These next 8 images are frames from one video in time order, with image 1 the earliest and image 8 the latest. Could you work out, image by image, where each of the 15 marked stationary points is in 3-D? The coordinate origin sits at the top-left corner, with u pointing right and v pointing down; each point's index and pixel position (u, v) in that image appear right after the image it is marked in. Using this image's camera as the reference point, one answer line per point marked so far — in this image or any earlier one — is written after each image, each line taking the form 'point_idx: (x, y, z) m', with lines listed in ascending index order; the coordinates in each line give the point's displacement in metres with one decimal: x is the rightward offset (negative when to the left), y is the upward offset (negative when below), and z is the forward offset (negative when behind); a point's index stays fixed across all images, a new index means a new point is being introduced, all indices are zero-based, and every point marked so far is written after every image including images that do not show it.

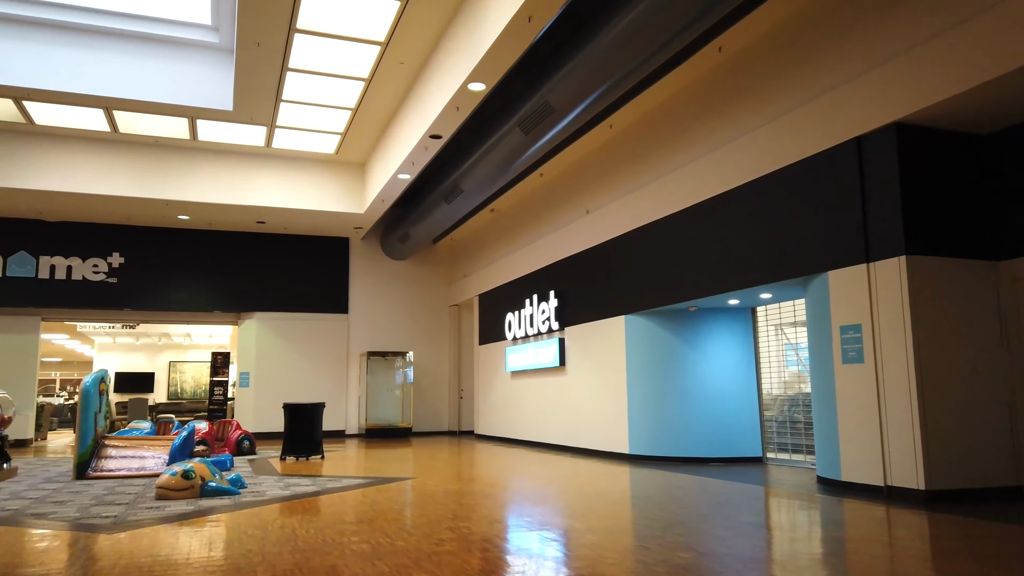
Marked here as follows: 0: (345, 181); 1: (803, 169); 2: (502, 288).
0: (-3.0, +1.9, +13.0) m
1: (+2.4, +1.0, +6.1) m
2: (-0.2, 0.0, +12.7) m
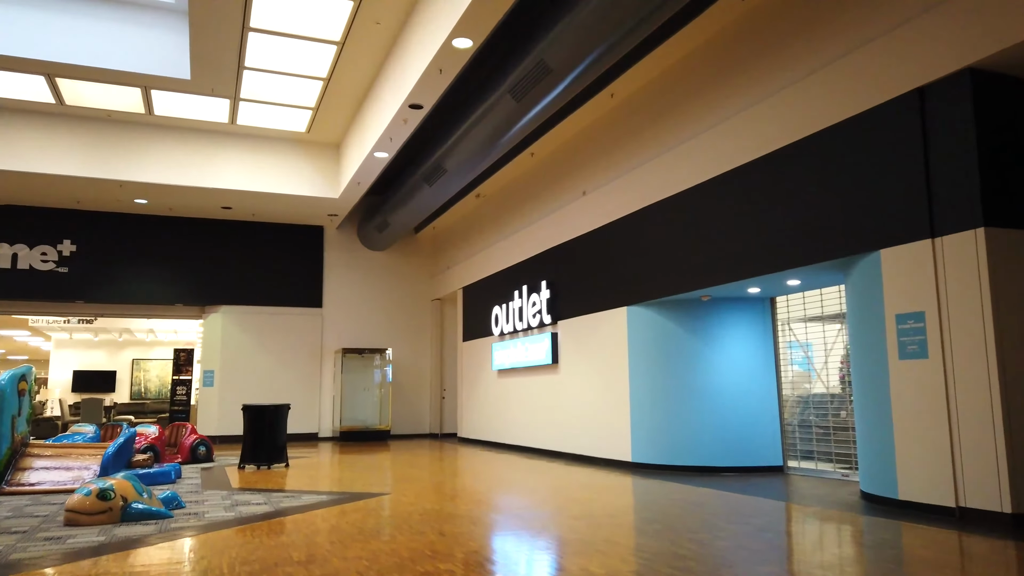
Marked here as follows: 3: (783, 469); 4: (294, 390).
0: (-3.2, +2.1, +12.0) m
1: (+2.4, +1.1, +5.2) m
2: (-0.4, +0.1, +11.8) m
3: (+2.7, -1.8, +7.1) m
4: (-4.1, -1.9, +13.6) m
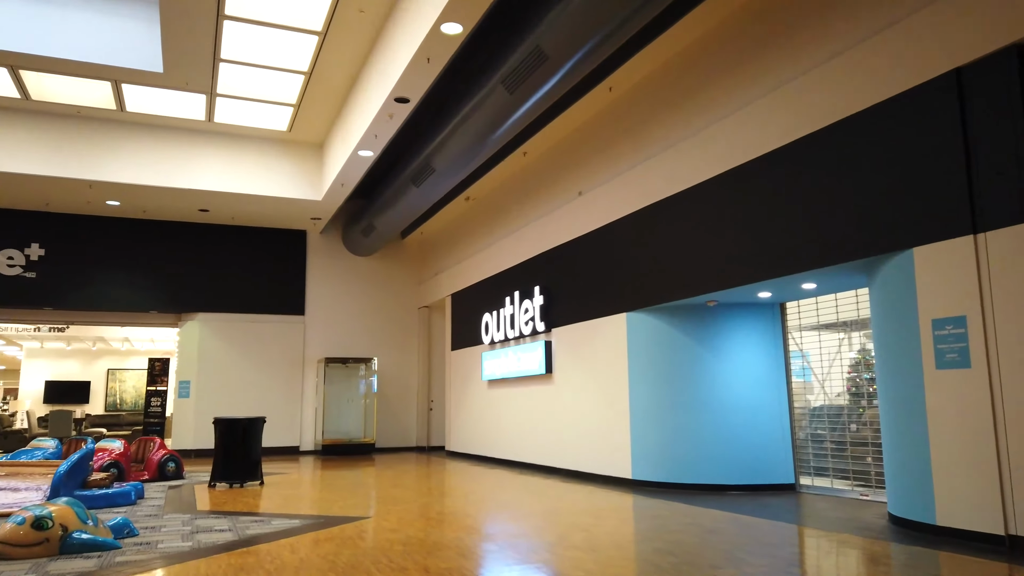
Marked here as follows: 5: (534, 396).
0: (-3.4, +2.0, +11.5) m
1: (+2.3, +1.1, +4.7) m
2: (-0.5, 0.0, +11.3) m
3: (+2.6, -1.8, +6.6) m
4: (-4.3, -2.0, +13.0) m
5: (+0.3, -1.4, +9.1) m
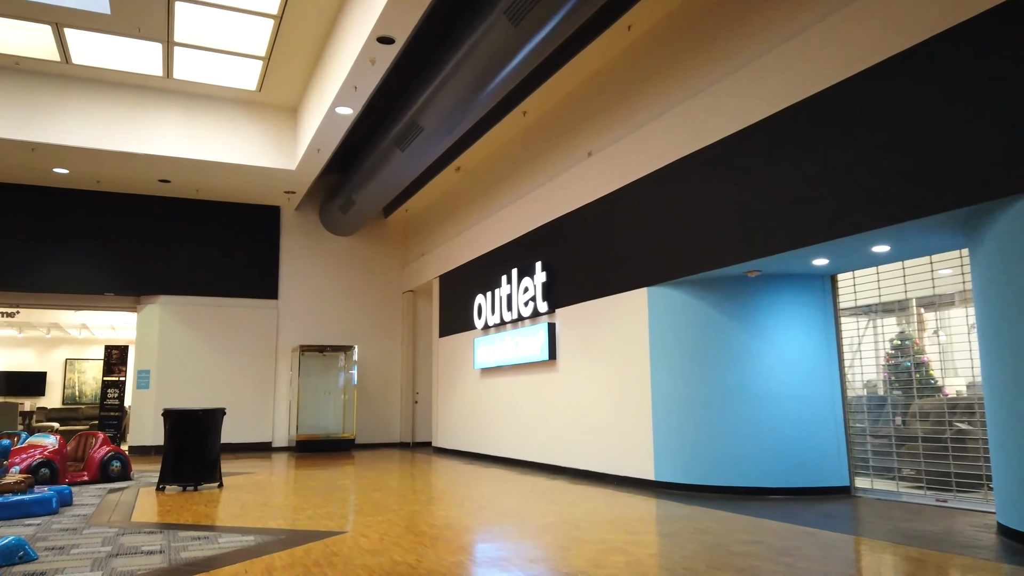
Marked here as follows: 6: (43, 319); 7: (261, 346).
0: (-3.4, +2.3, +10.3) m
1: (+2.4, +1.3, +3.7) m
2: (-0.6, +0.3, +10.2) m
3: (+2.6, -1.6, +5.7) m
4: (-4.4, -1.7, +11.9) m
5: (+0.3, -1.1, +8.1) m
6: (-9.2, -0.6, +14.2) m
7: (-4.2, -1.0, +12.1) m
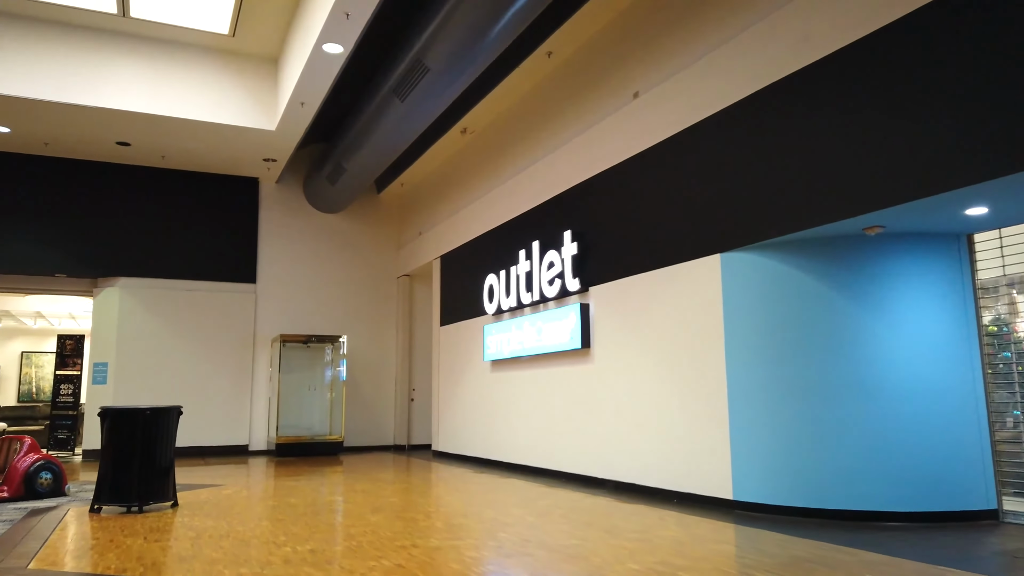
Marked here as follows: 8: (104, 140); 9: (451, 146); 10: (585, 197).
0: (-3.2, +2.5, +8.9) m
1: (+2.7, +1.5, +2.4) m
2: (-0.4, +0.6, +8.8) m
3: (+2.9, -1.4, +4.4) m
4: (-4.2, -1.5, +10.4) m
5: (+0.5, -0.9, +6.7) m
6: (-9.1, -0.3, +12.7) m
7: (-4.0, -0.7, +10.6) m
8: (-5.2, +1.9, +9.2) m
9: (-0.8, +1.8, +9.5) m
10: (+0.7, +0.8, +6.6) m
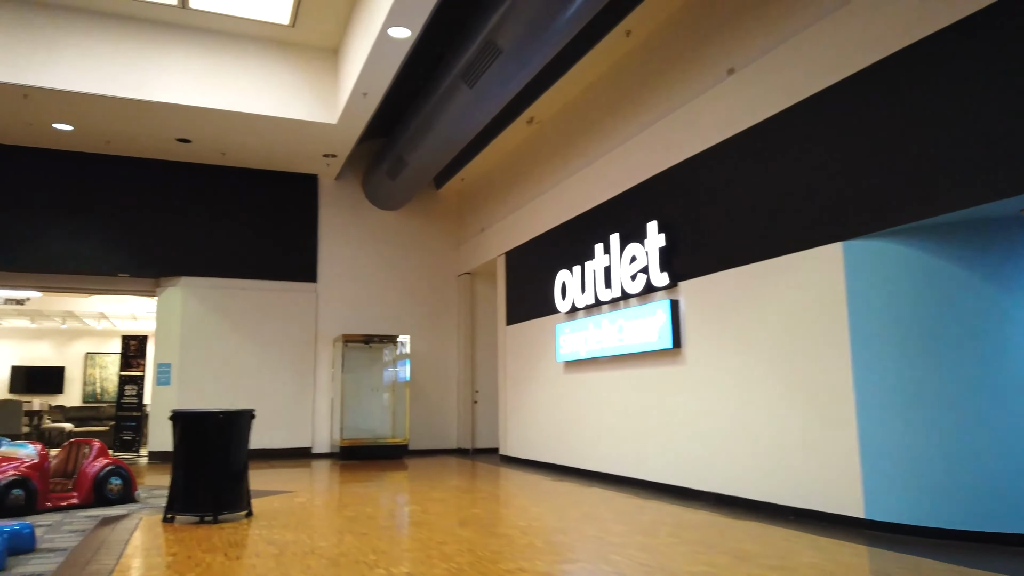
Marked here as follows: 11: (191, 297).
0: (-2.4, +2.6, +8.7) m
1: (+3.2, +1.6, +1.8) m
2: (+0.4, +0.6, +8.4) m
3: (+3.4, -1.3, +3.8) m
4: (-3.3, -1.4, +10.3) m
5: (+1.2, -0.8, +6.3) m
6: (-8.0, -0.3, +12.8) m
7: (-3.1, -0.7, +10.4) m
8: (-4.3, +1.9, +9.1) m
9: (0.0, +1.9, +9.1) m
10: (+1.4, +0.9, +6.2) m
11: (-4.4, -0.1, +9.9) m
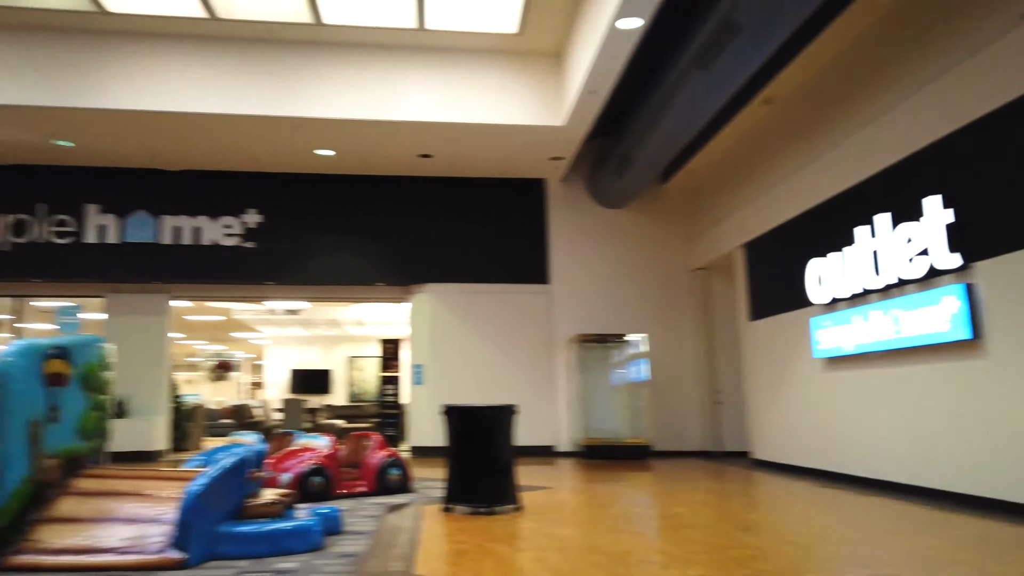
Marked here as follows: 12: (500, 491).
0: (+0.3, +2.6, +8.9) m
1: (+3.8, +1.8, +0.7) m
2: (+3.0, +0.7, +7.8) m
3: (+4.7, -1.1, +2.5) m
4: (+0.1, -1.5, +10.6) m
5: (+3.2, -0.7, +5.5) m
6: (-3.7, -0.6, +14.4) m
7: (+0.3, -0.7, +10.7) m
8: (-1.3, +1.8, +9.8) m
9: (+2.8, +2.0, +8.6) m
10: (+3.3, +1.0, +5.4) m
11: (-1.1, -0.2, +10.6) m
12: (-0.1, -1.4, +5.0) m
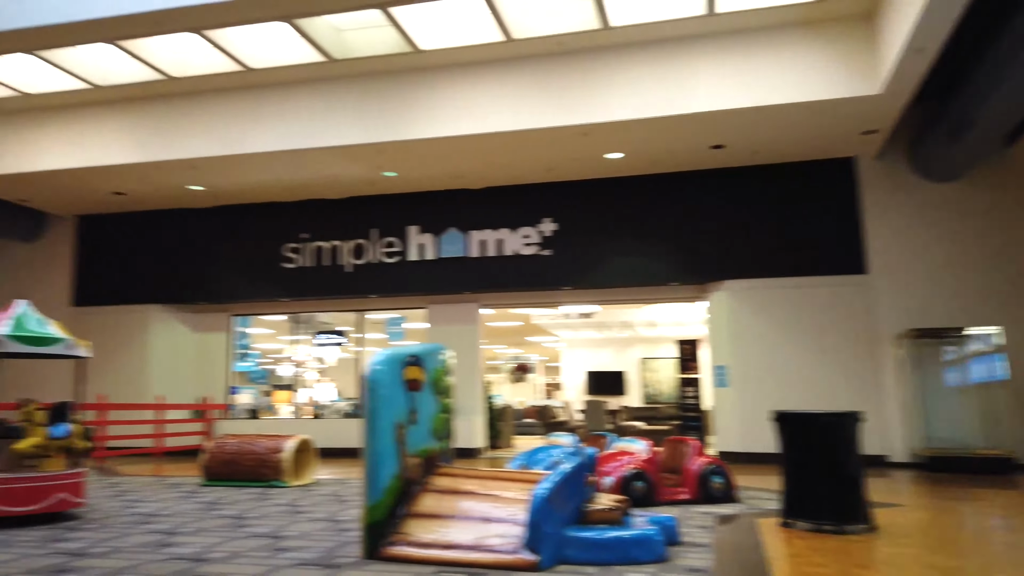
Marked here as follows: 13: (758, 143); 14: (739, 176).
0: (+3.6, +2.7, +7.9) m
1: (+3.9, +2.0, -0.9) m
2: (+5.9, +0.9, +5.9) m
3: (+5.6, -0.8, +0.3) m
4: (+4.3, -1.4, +9.6) m
5: (+5.3, -0.5, +3.7) m
6: (+2.1, -0.6, +14.5) m
7: (+4.5, -0.6, +9.6) m
8: (+2.5, +1.8, +9.4) m
9: (+5.9, +2.2, +6.8) m
10: (+5.2, +1.2, +3.6) m
11: (+3.1, -0.2, +10.0) m
12: (+2.1, -1.3, +4.4) m
13: (+3.1, +1.8, +9.2) m
14: (+3.2, +1.6, +10.2) m
